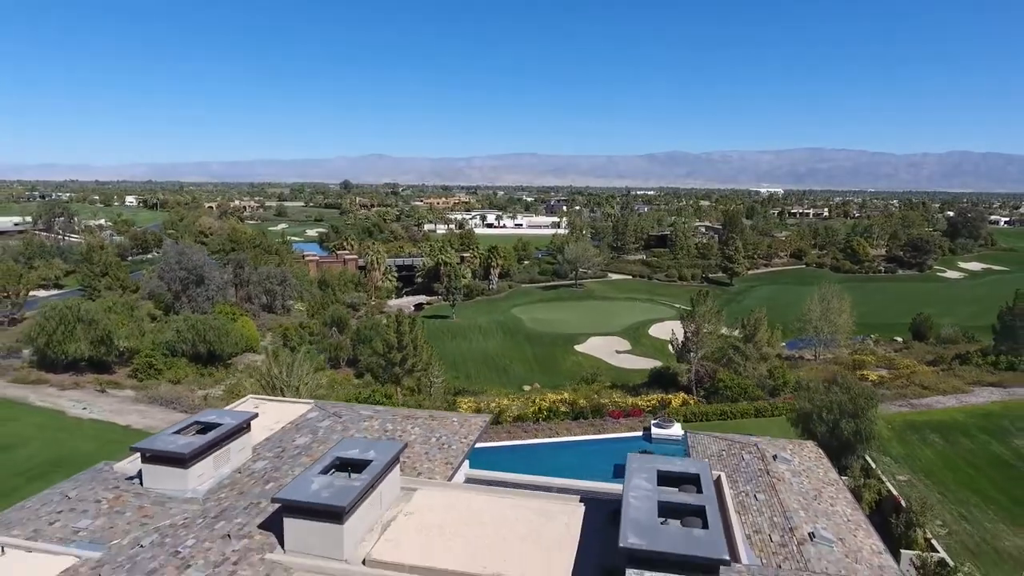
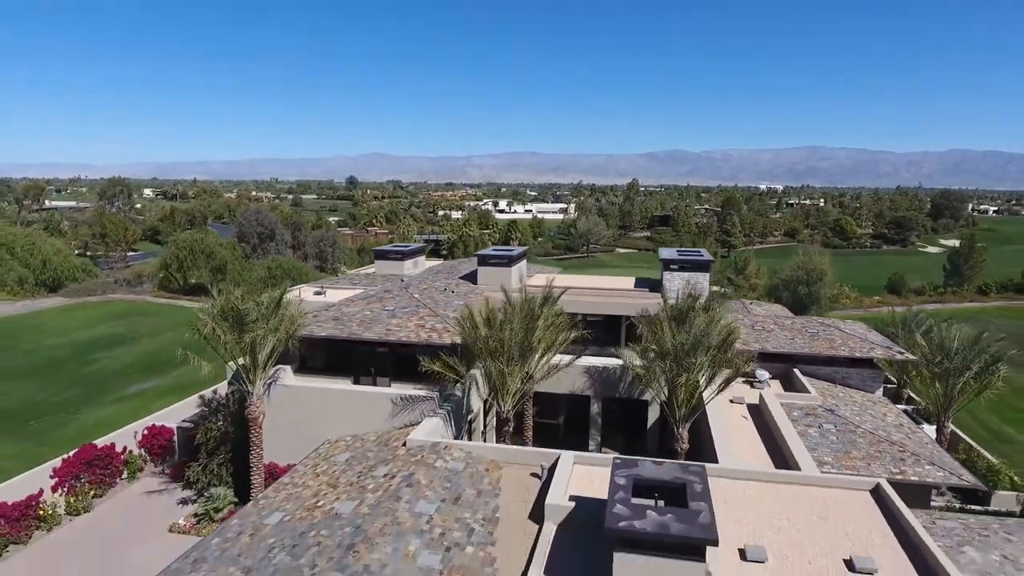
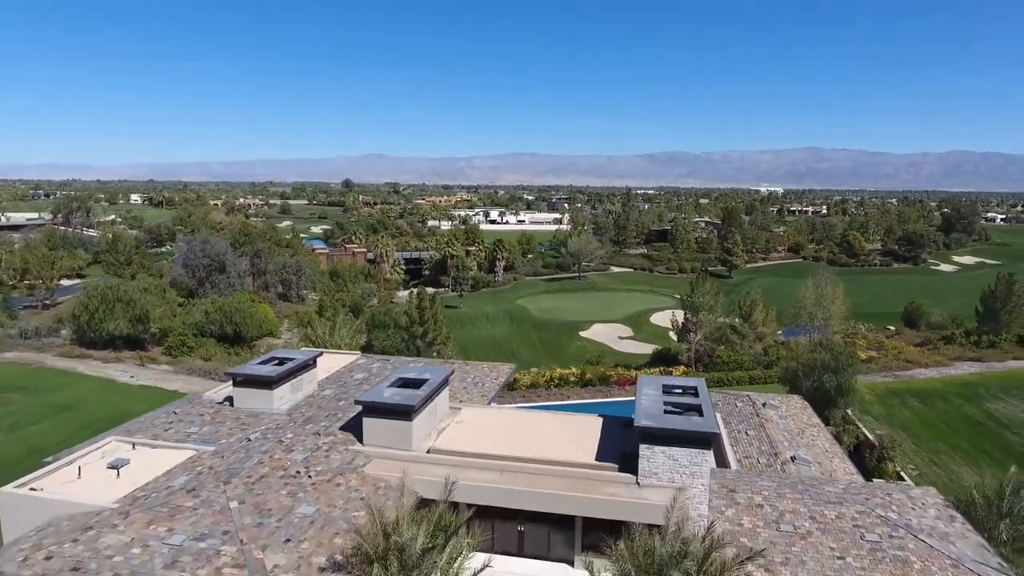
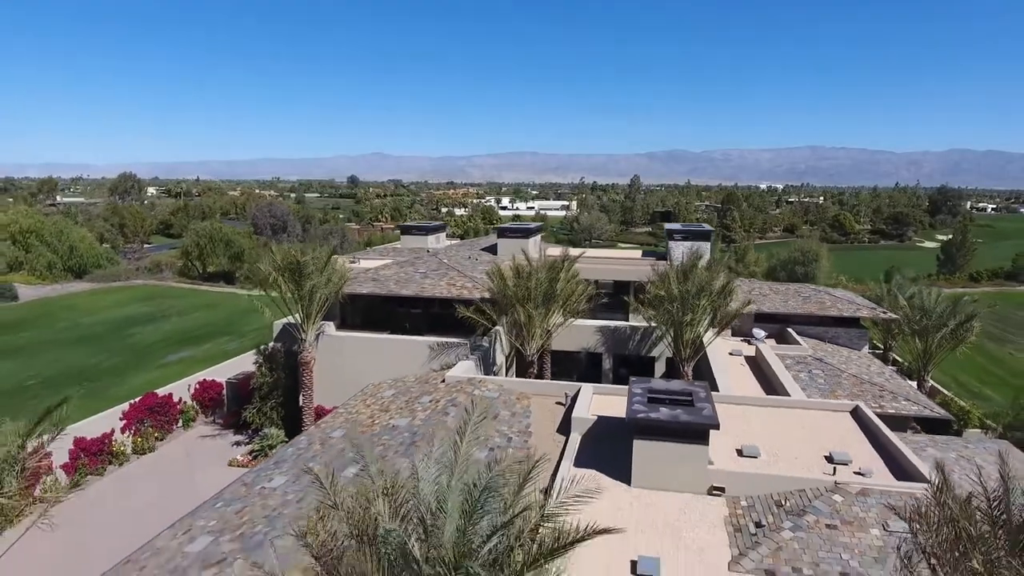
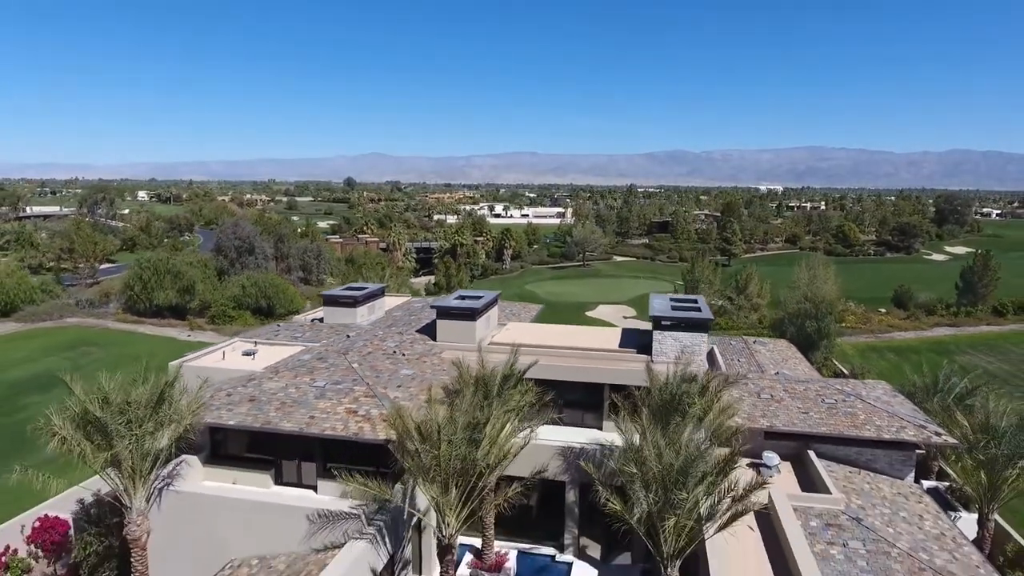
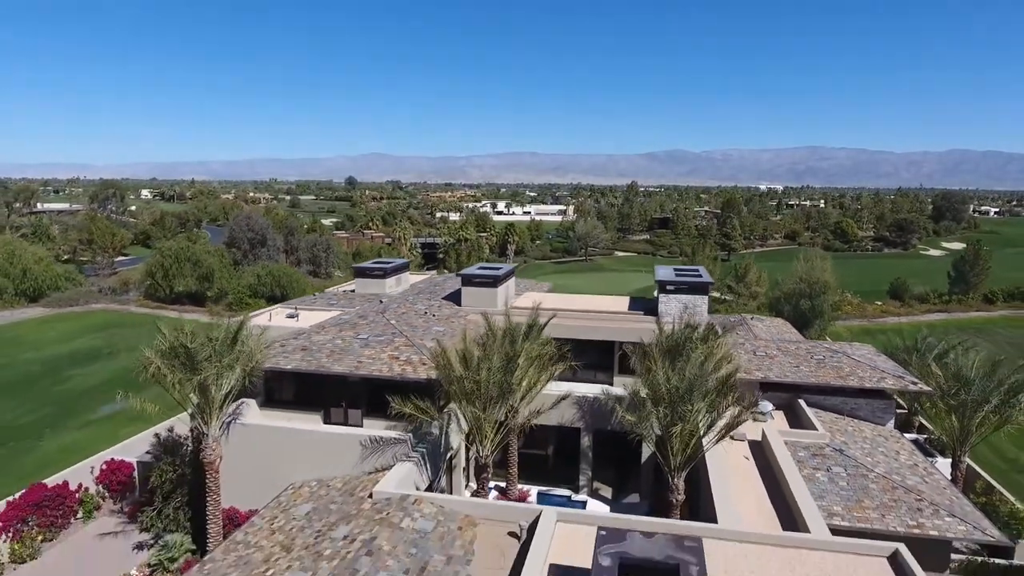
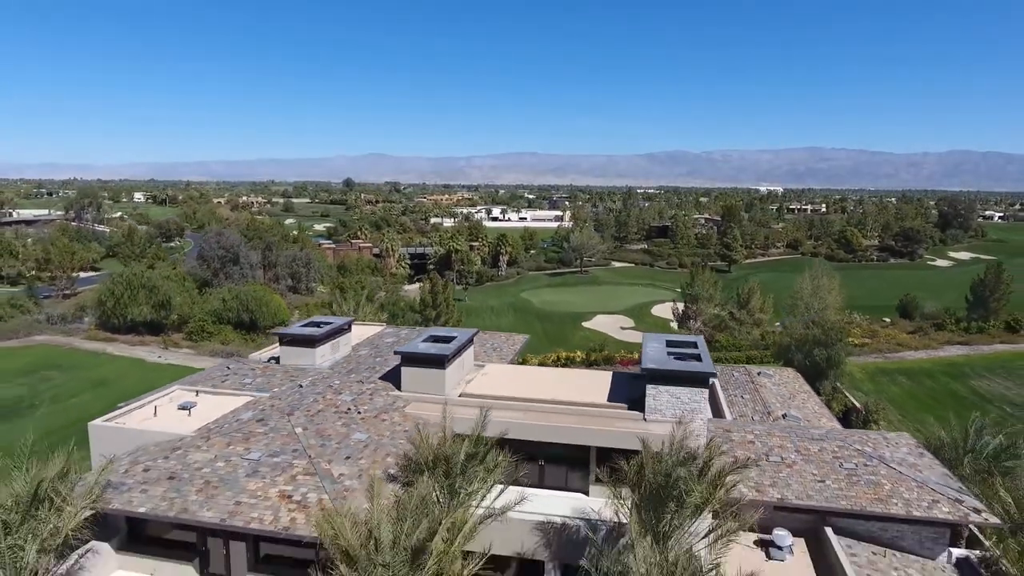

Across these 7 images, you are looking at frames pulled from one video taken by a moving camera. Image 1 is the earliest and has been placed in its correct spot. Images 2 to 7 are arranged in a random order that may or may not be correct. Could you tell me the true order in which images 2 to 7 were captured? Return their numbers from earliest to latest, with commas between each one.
3, 7, 5, 6, 2, 4
